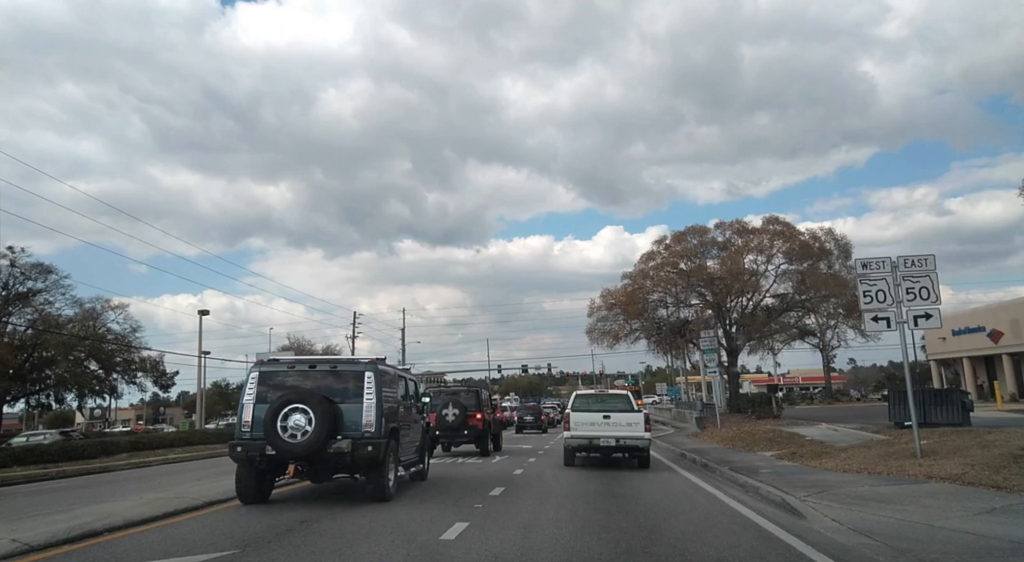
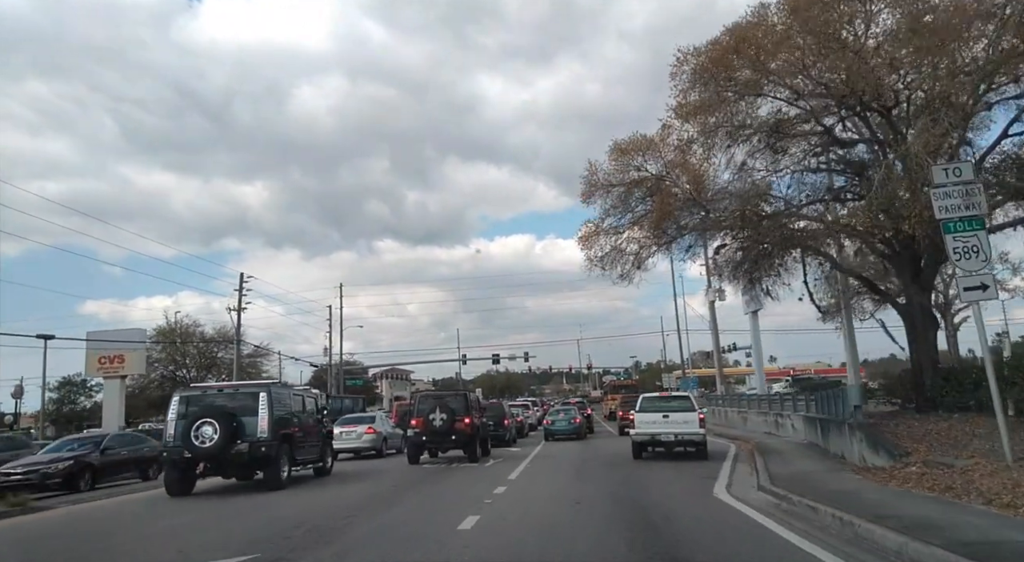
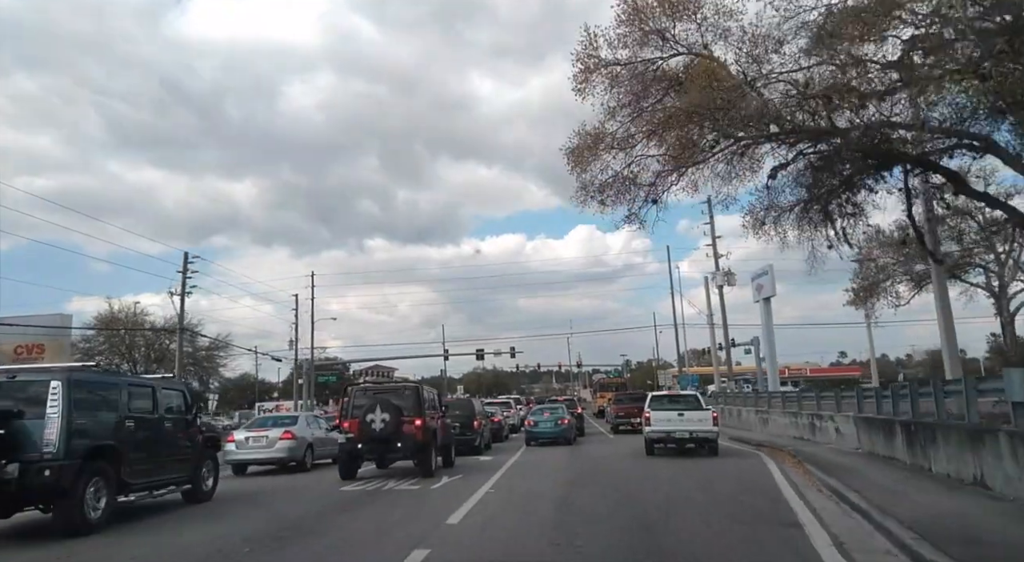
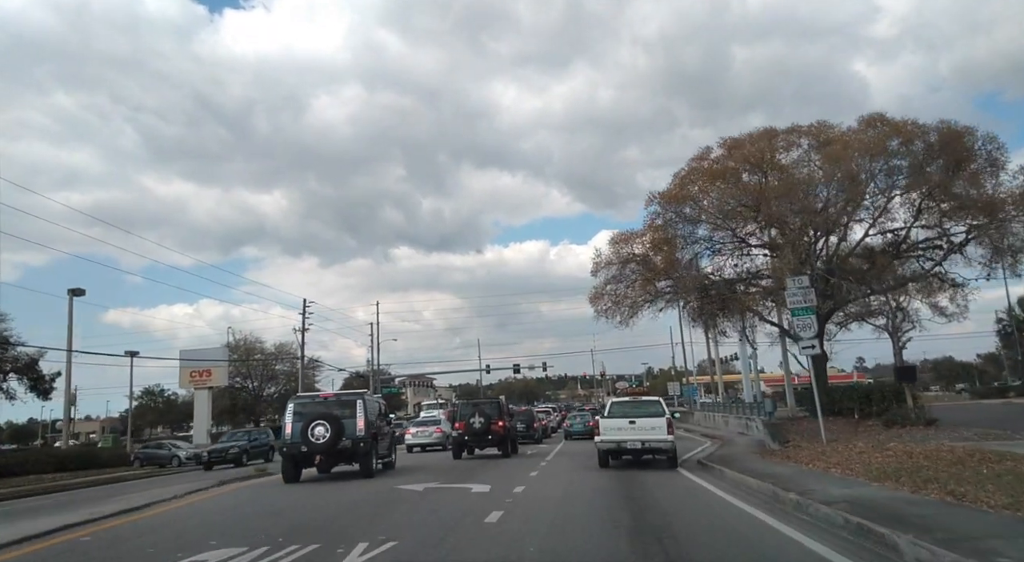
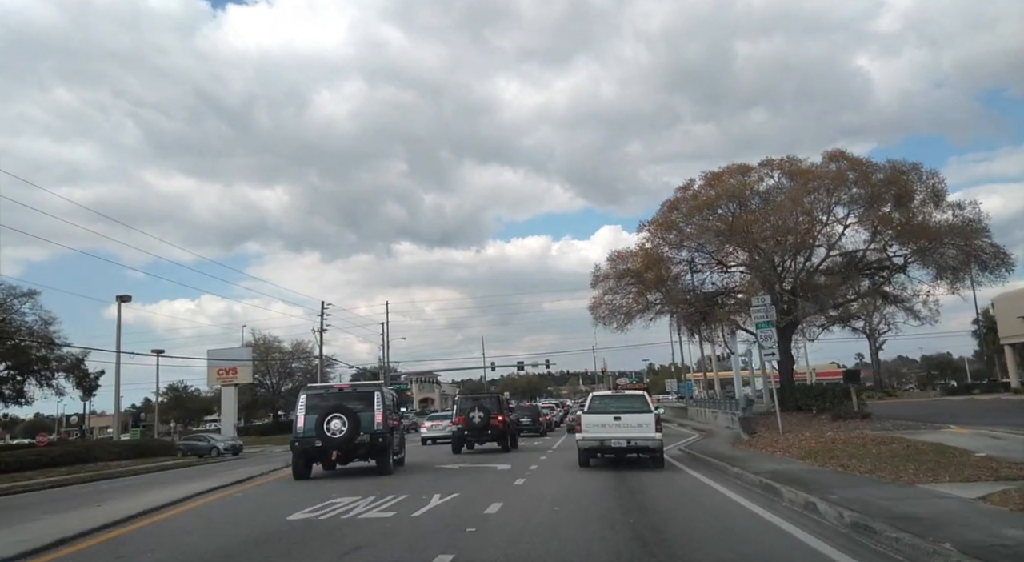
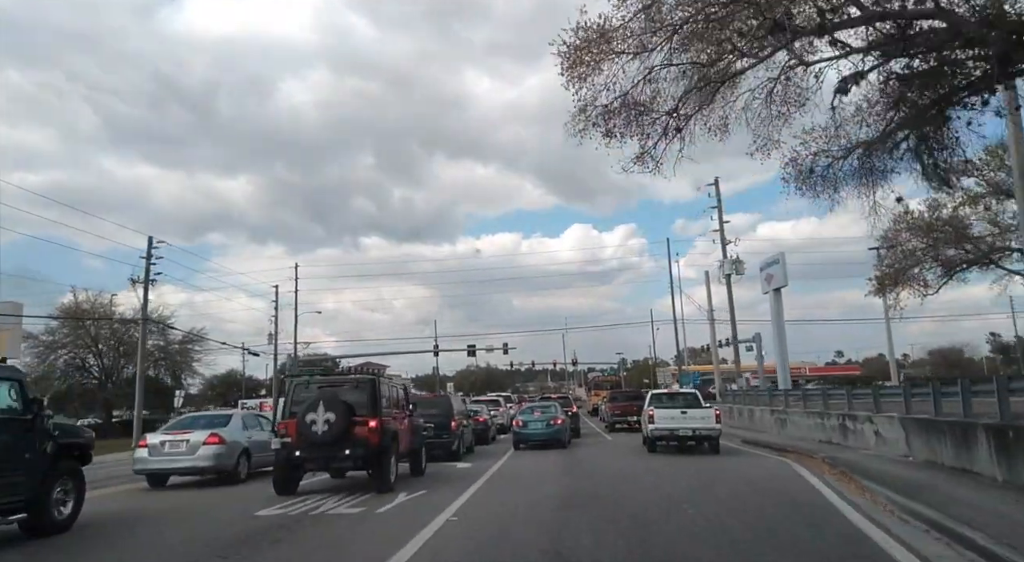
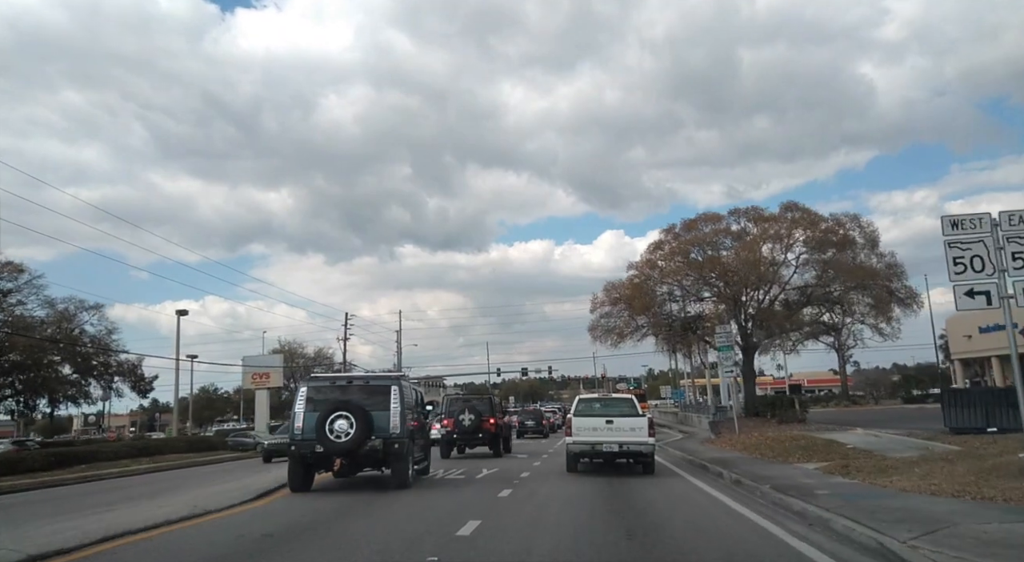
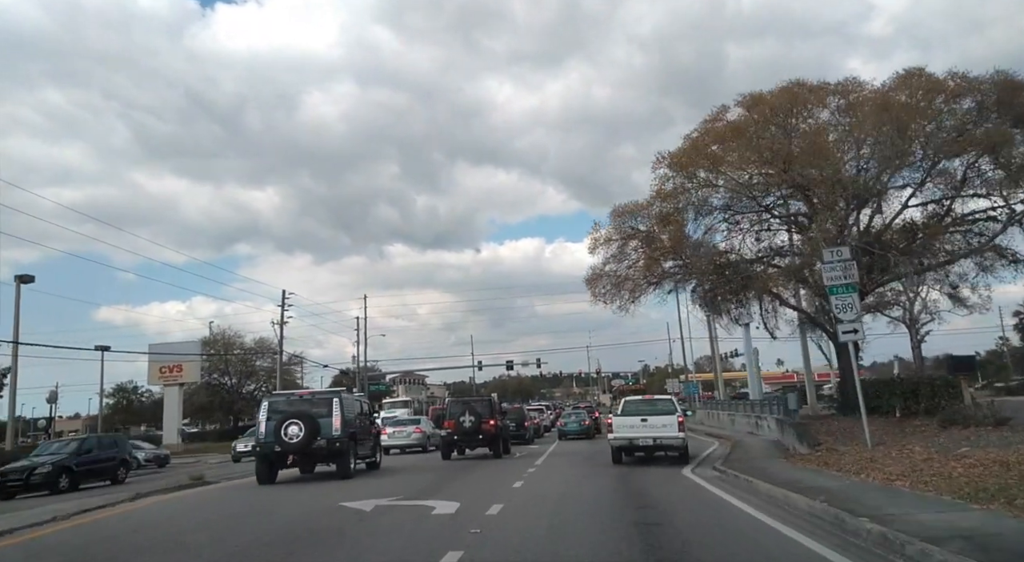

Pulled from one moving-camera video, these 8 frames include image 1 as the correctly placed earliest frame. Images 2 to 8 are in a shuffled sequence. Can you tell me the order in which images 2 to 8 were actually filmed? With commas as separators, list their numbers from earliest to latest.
7, 5, 4, 8, 2, 3, 6
